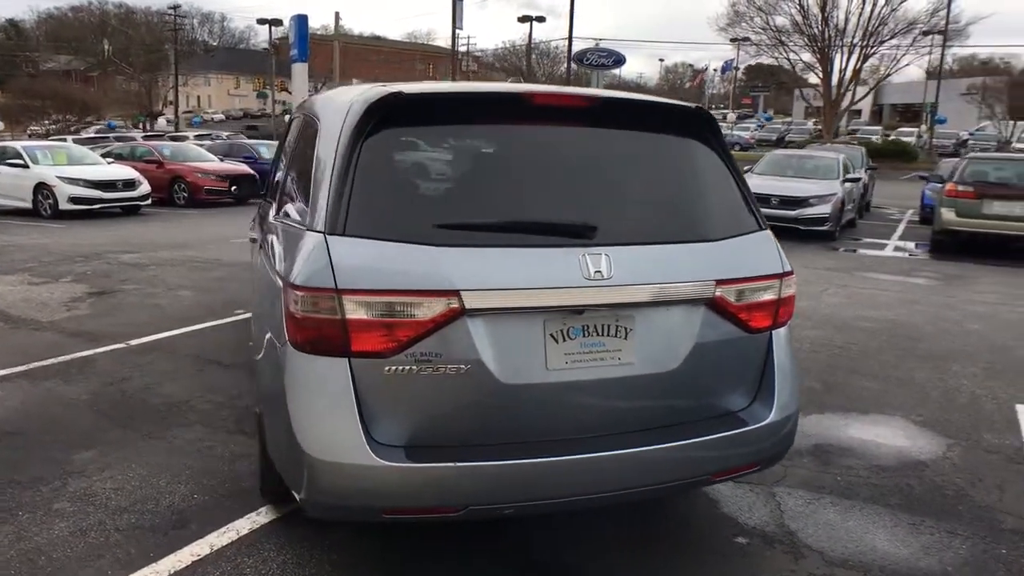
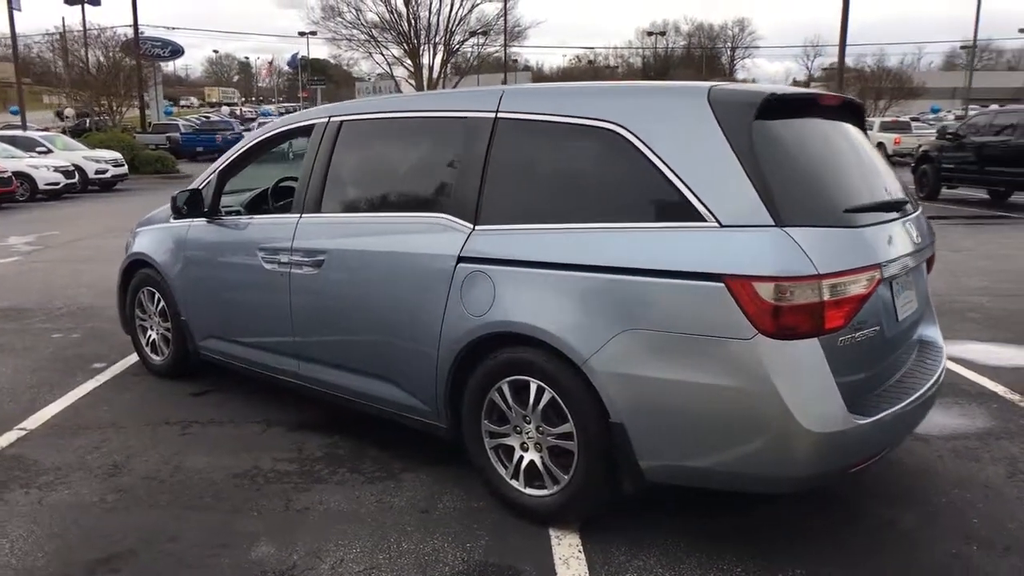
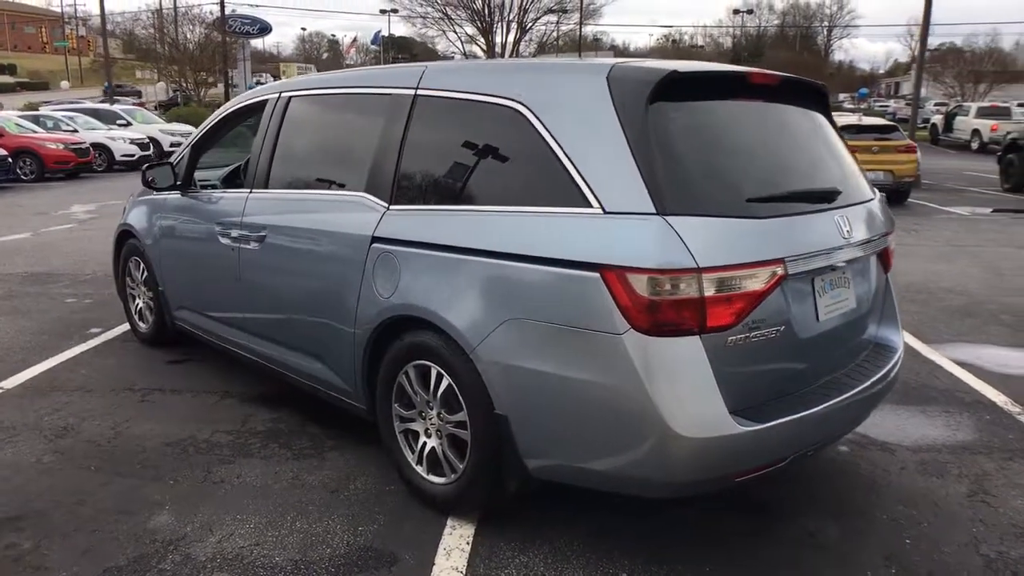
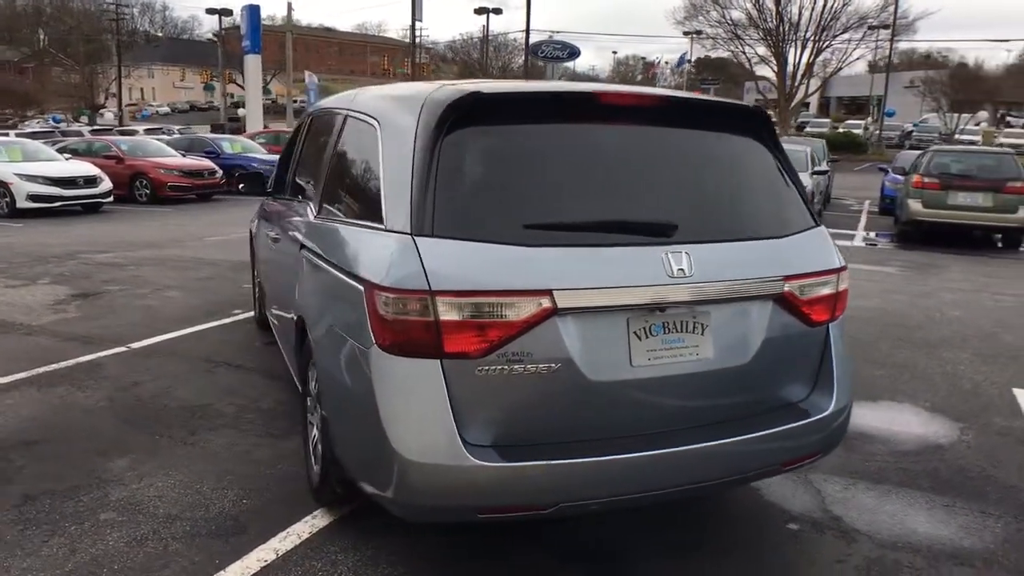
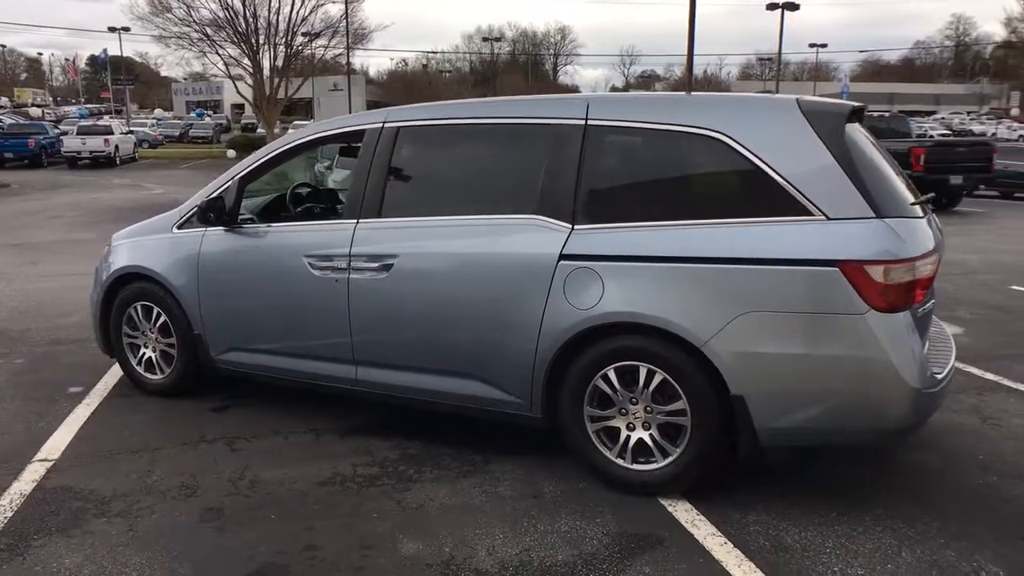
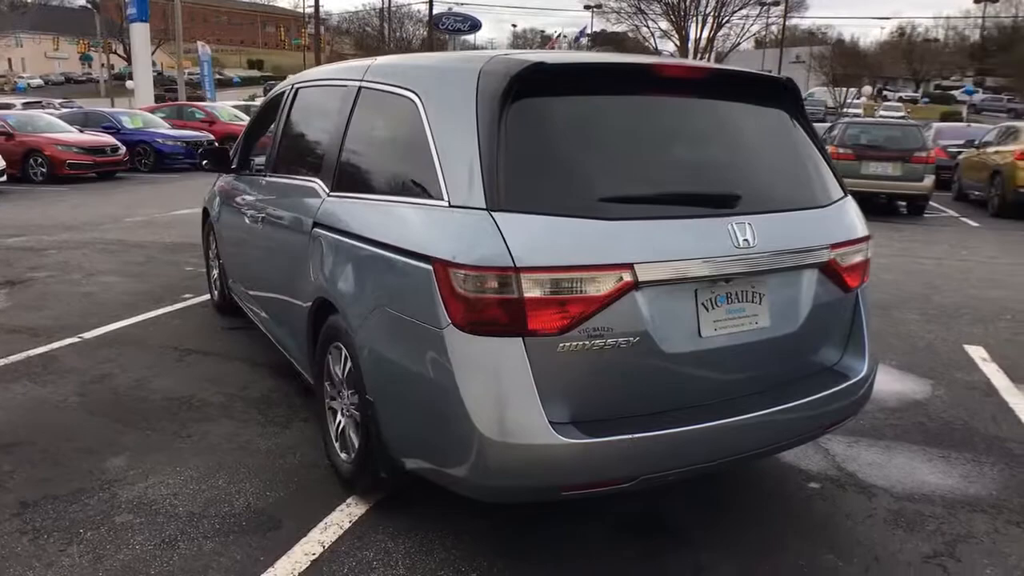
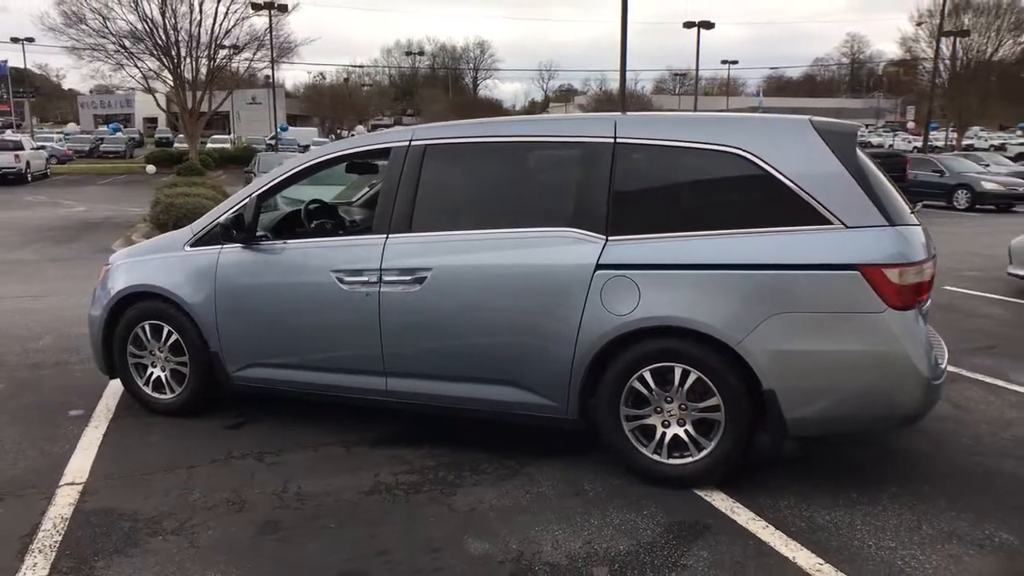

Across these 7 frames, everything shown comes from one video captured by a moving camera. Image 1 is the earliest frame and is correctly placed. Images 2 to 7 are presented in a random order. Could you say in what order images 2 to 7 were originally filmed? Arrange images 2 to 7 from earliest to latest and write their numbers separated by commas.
4, 6, 3, 2, 5, 7
